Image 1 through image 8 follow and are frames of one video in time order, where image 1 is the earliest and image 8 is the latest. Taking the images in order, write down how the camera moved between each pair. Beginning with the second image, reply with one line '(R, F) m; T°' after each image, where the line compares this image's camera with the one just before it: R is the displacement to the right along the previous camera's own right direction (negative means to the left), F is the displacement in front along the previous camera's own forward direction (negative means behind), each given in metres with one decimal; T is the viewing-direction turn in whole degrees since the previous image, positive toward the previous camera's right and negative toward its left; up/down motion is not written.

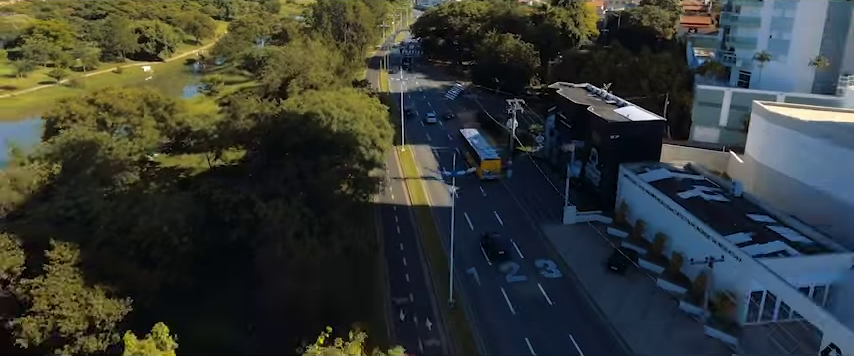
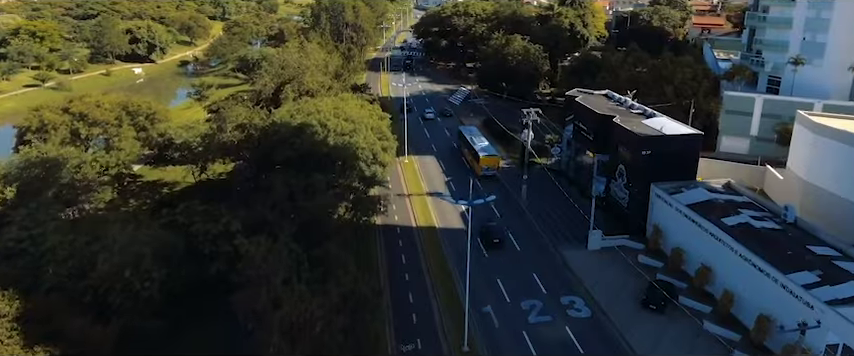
(-0.7, +4.6) m; 0°
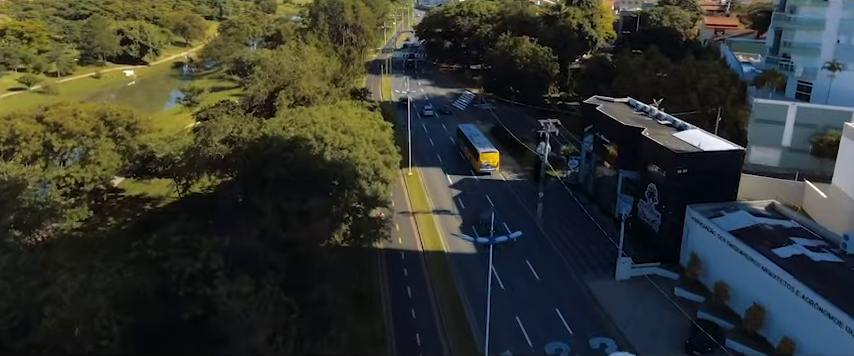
(-0.6, +4.1) m; 0°
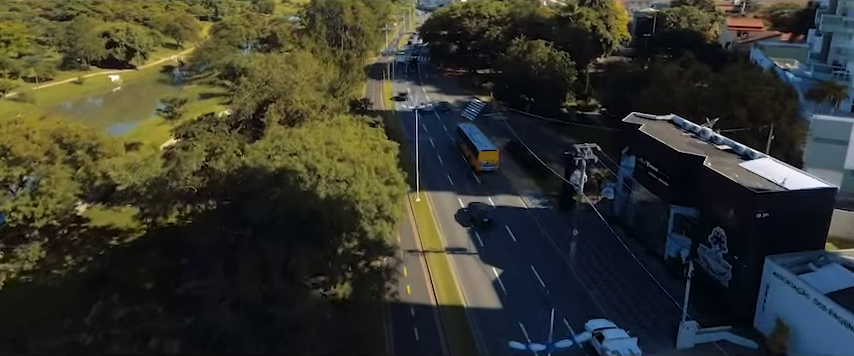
(-1.0, +6.5) m; 0°
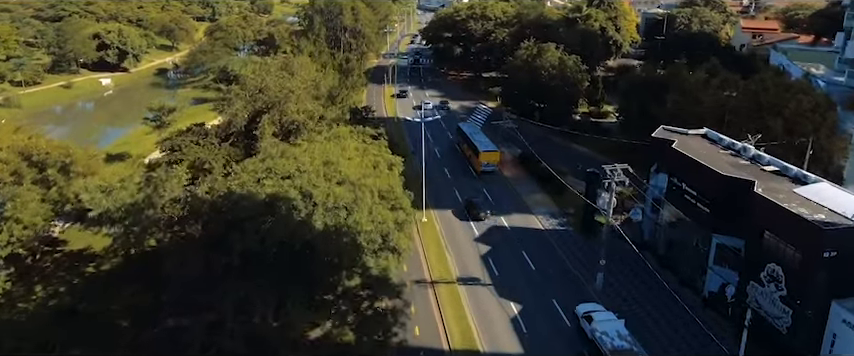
(-0.7, +3.7) m; 0°
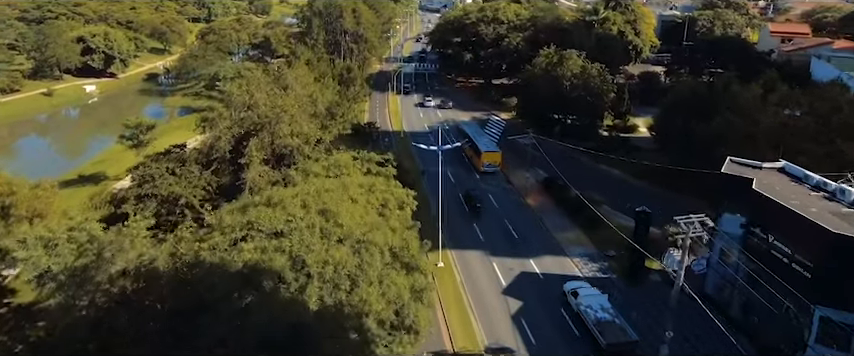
(-1.2, +6.3) m; 0°
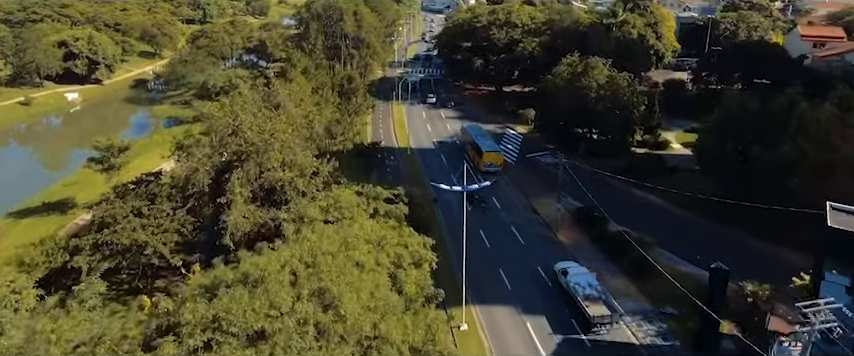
(-1.3, +6.3) m; 0°
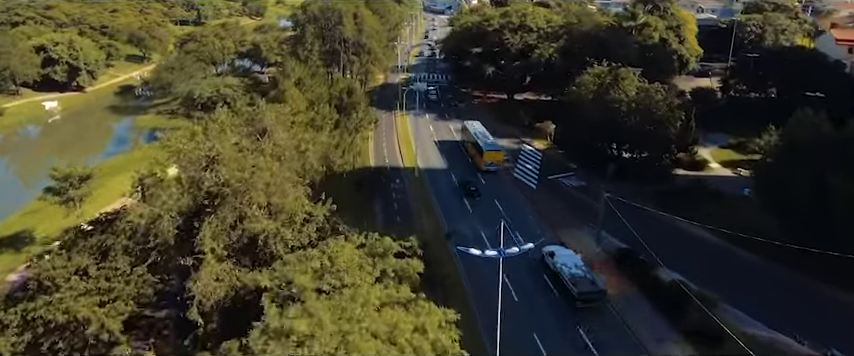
(-1.1, +6.2) m; 0°
